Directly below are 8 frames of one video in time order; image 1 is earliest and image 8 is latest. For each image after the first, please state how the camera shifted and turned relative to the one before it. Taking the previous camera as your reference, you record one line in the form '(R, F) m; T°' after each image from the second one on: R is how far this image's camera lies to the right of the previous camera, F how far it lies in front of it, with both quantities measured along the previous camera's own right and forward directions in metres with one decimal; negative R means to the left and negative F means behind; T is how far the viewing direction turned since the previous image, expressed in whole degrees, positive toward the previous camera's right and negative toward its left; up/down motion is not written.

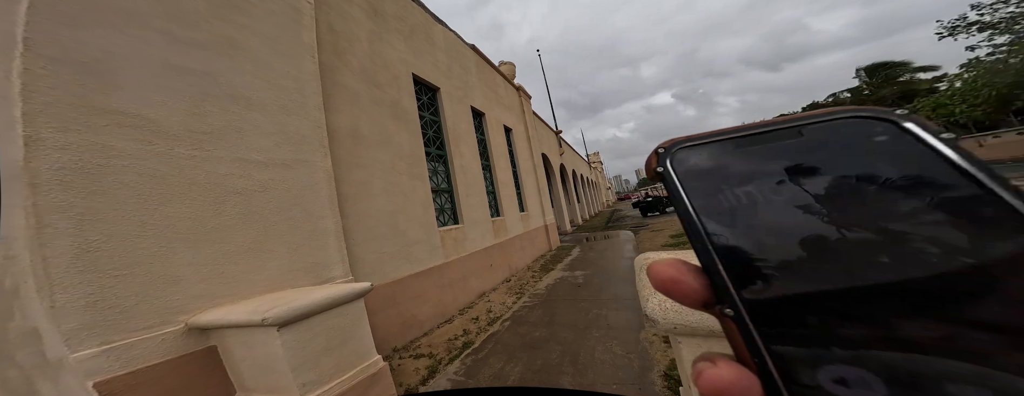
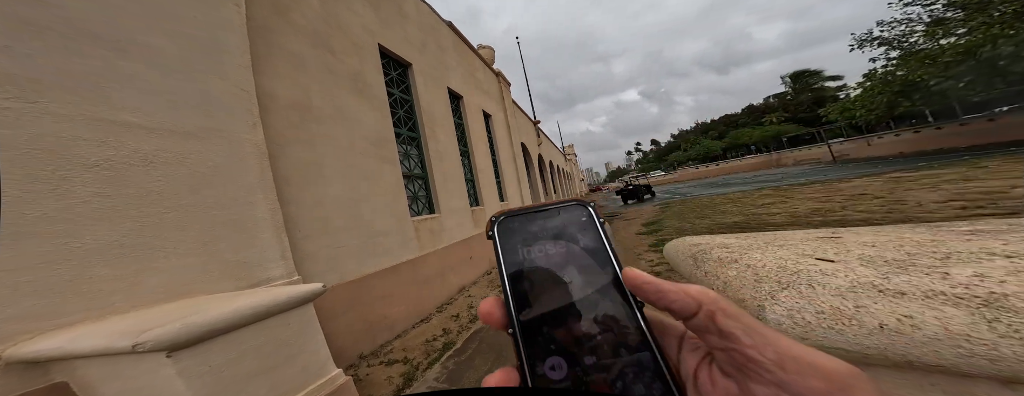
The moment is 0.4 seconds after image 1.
(0.0, +0.2) m; +4°
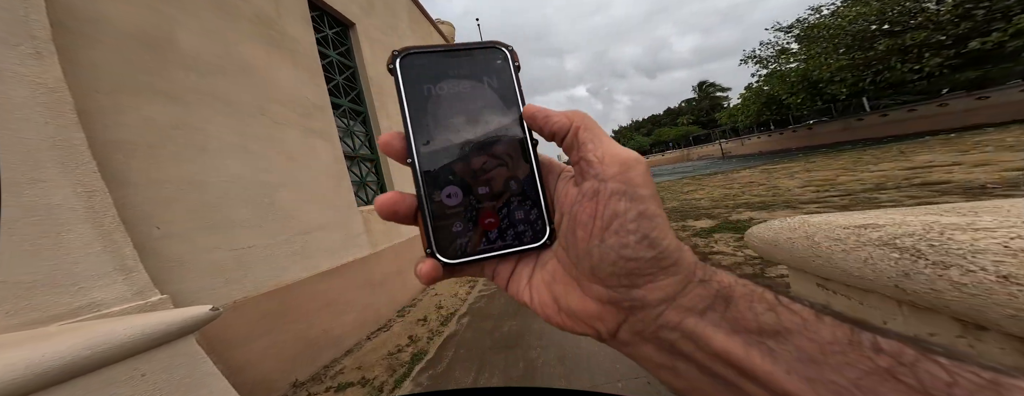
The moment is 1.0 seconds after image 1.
(0.0, +0.3) m; +7°
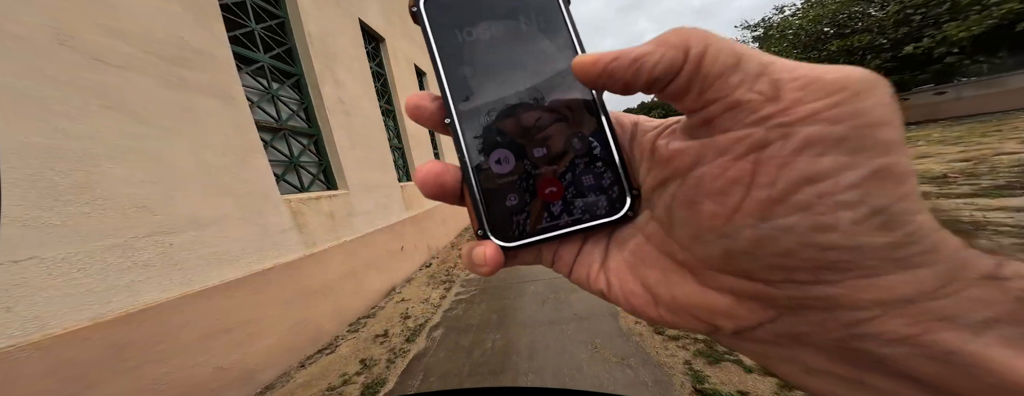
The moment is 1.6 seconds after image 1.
(0.0, +0.4) m; +4°
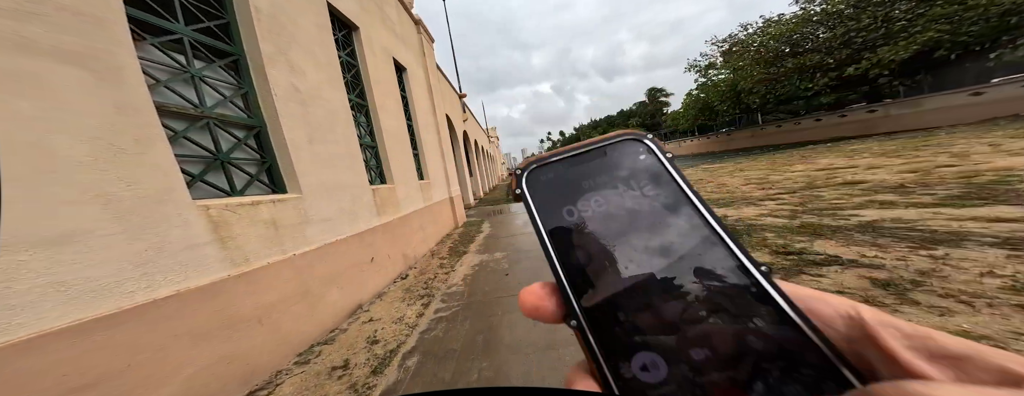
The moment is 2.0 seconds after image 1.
(-0.1, +0.2) m; +4°
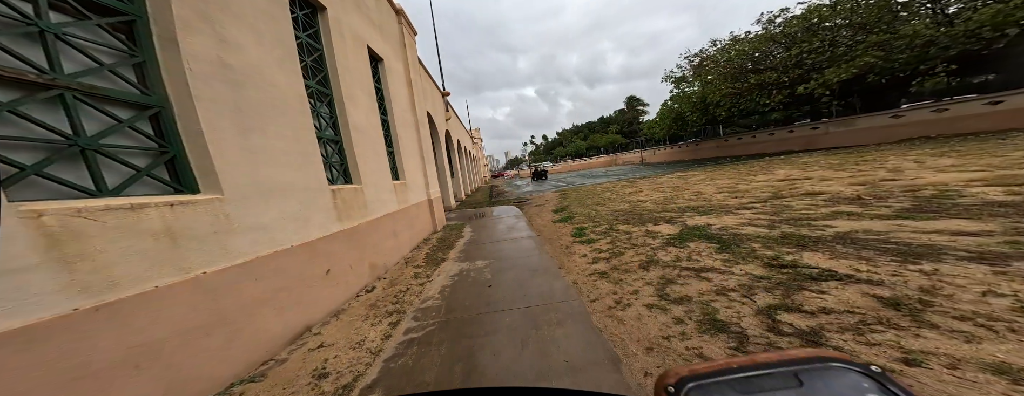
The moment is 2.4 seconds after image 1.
(-0.1, +0.2) m; +6°
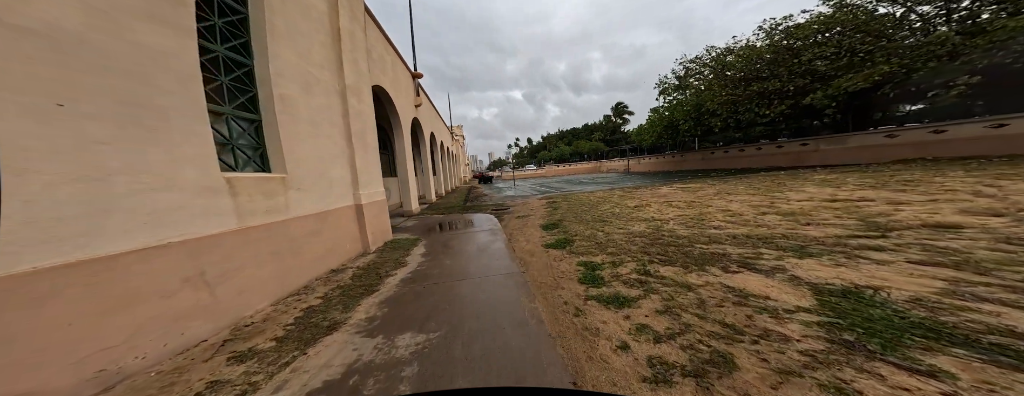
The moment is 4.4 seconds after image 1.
(+0.1, +2.0) m; +6°
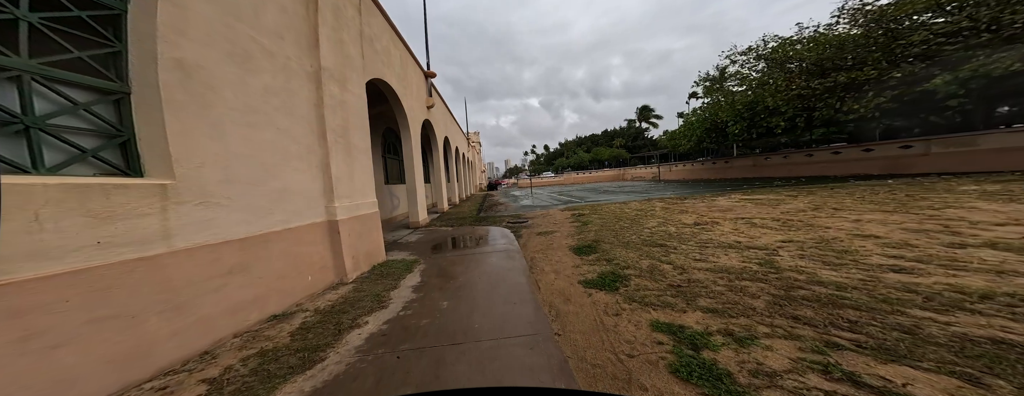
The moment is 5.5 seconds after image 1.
(-0.1, +1.5) m; -3°
